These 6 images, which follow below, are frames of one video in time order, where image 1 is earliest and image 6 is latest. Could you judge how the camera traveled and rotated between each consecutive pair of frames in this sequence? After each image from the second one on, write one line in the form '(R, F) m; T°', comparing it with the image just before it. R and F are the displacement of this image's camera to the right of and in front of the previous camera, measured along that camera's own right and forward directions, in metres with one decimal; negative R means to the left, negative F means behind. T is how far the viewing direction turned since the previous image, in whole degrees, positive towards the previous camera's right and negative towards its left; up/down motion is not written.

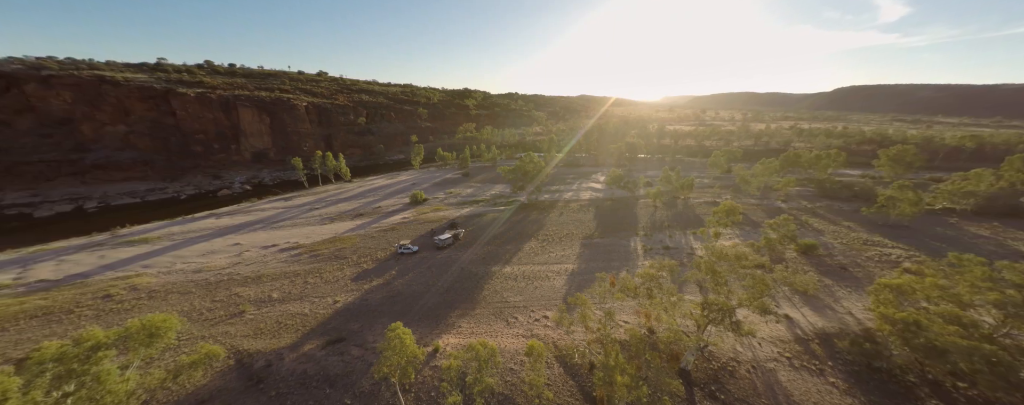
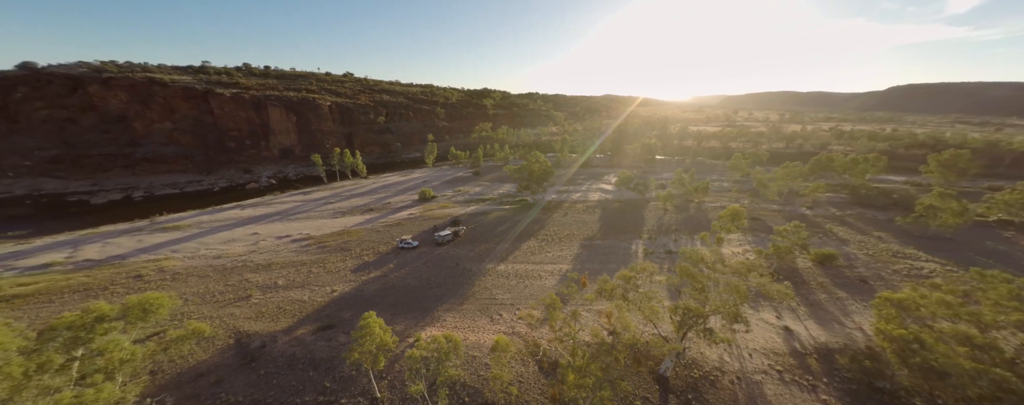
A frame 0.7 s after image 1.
(+2.4, -0.3) m; -5°
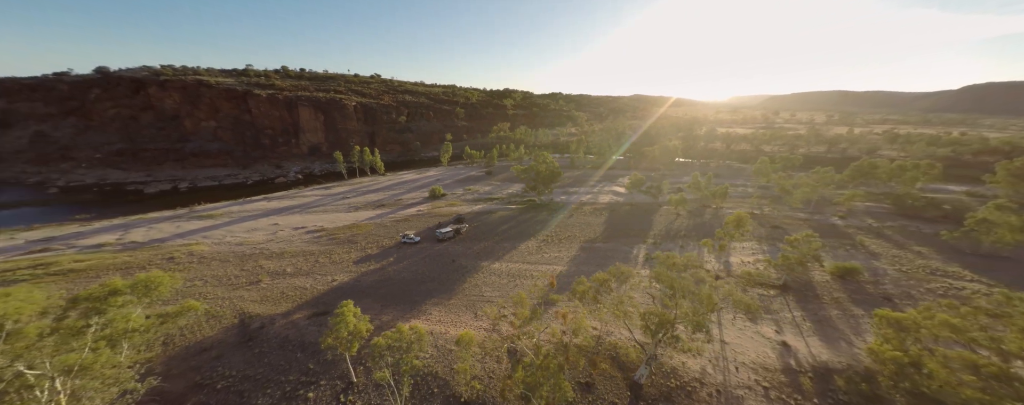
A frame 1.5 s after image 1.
(+2.7, -0.2) m; -5°
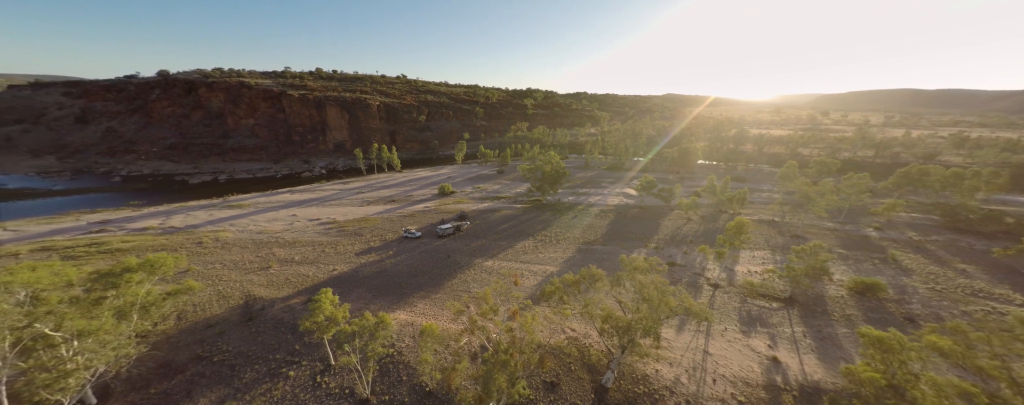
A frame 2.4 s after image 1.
(+3.0, -0.2) m; -5°
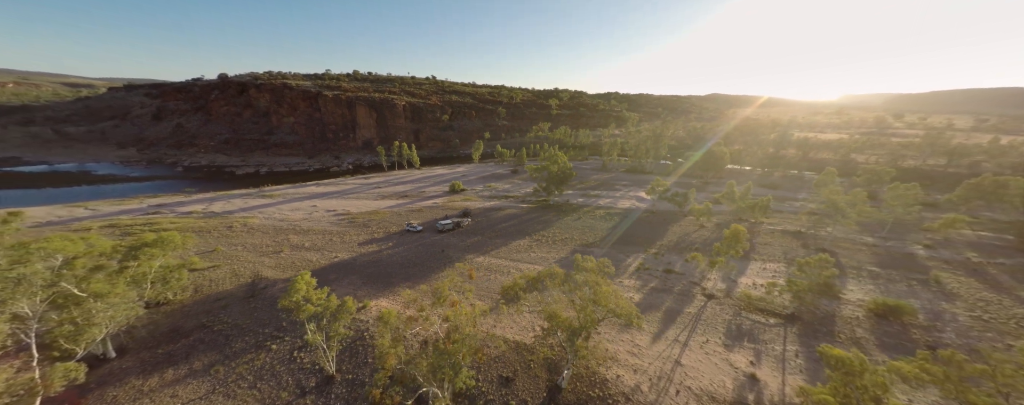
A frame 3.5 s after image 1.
(+3.9, -0.1) m; -7°
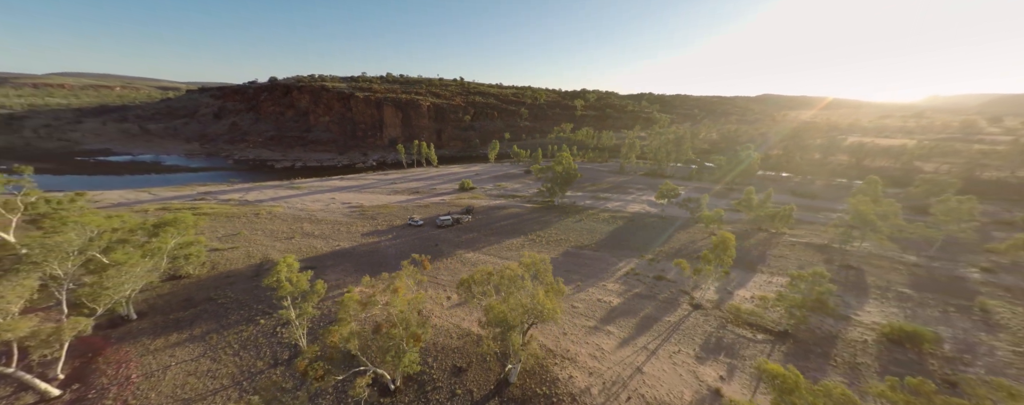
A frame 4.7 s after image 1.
(+4.1, -0.1) m; -7°
